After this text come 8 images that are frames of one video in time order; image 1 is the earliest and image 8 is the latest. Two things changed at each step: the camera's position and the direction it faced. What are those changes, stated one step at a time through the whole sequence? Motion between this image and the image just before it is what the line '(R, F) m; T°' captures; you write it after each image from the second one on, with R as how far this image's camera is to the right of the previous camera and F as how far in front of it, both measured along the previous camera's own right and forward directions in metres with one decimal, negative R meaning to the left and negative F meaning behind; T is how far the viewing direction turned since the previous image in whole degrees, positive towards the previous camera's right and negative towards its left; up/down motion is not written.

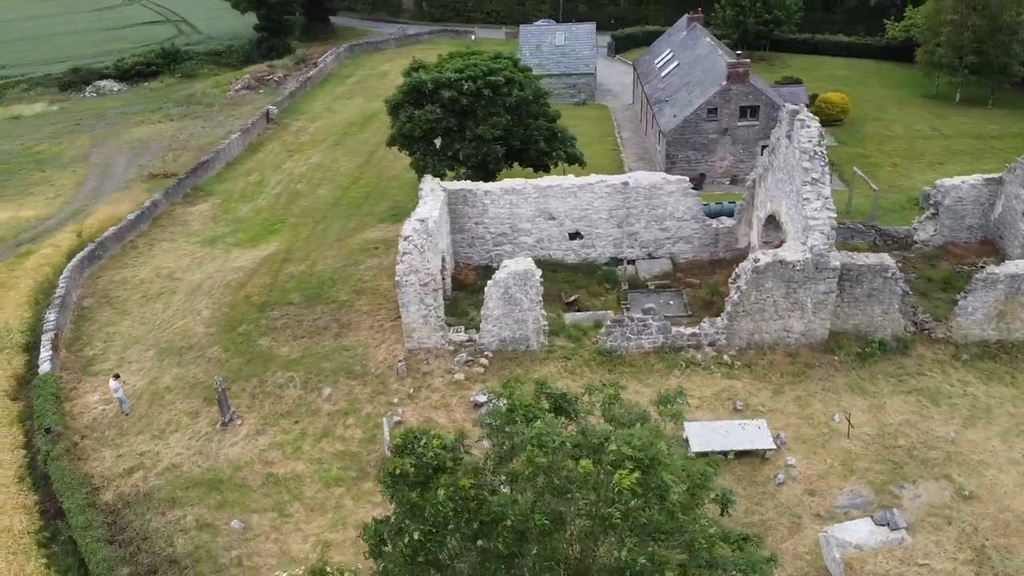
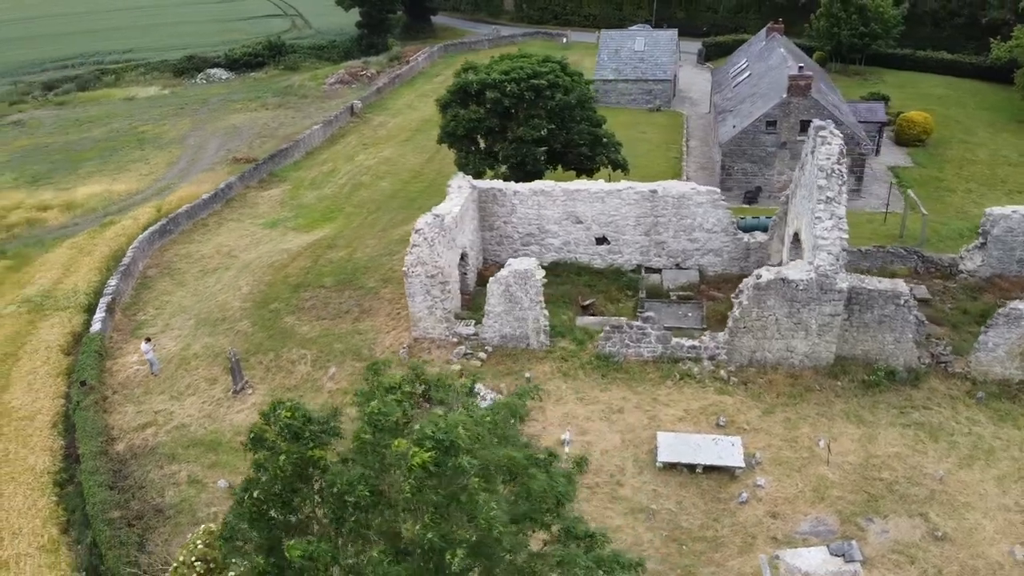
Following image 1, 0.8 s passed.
(+2.7, -0.3) m; -8°
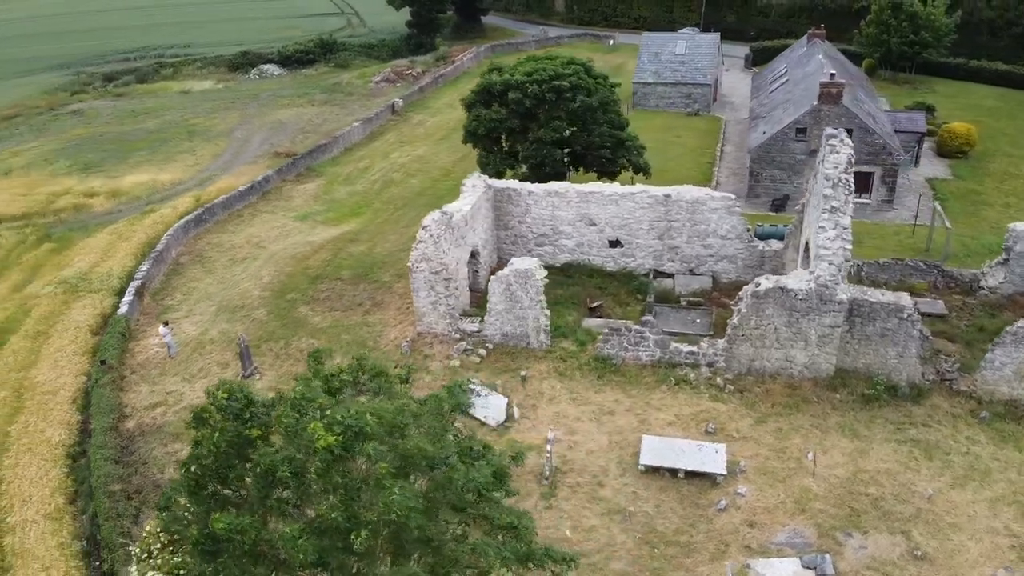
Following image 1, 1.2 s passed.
(+1.4, -0.2) m; -4°
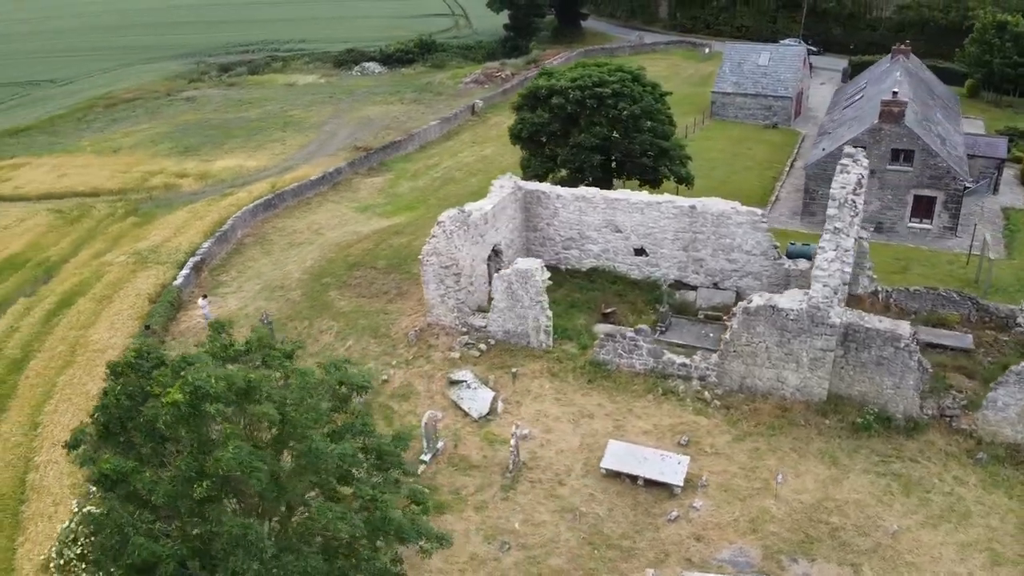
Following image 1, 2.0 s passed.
(+2.9, -0.3) m; -8°
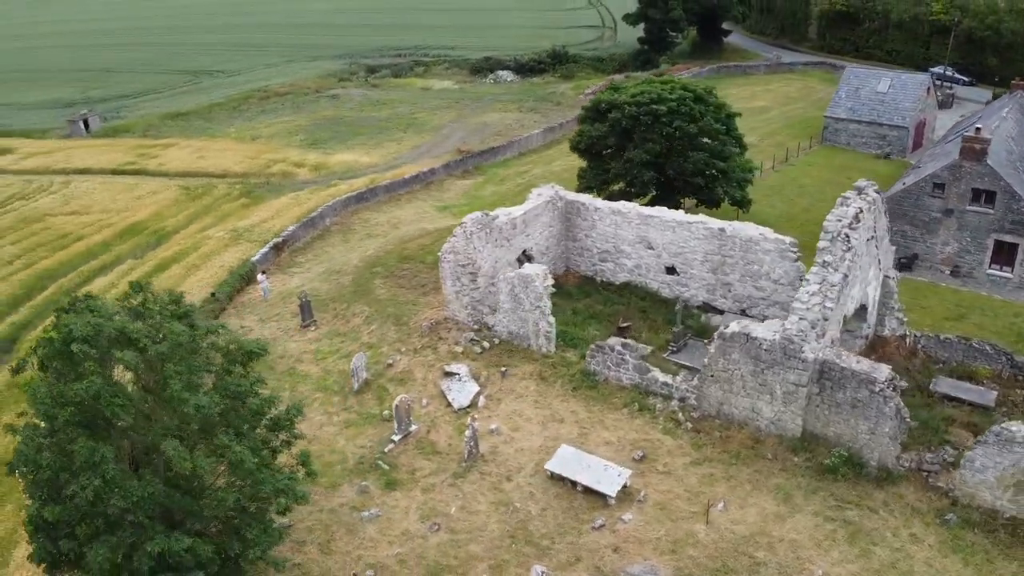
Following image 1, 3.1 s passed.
(+4.2, -0.4) m; -12°
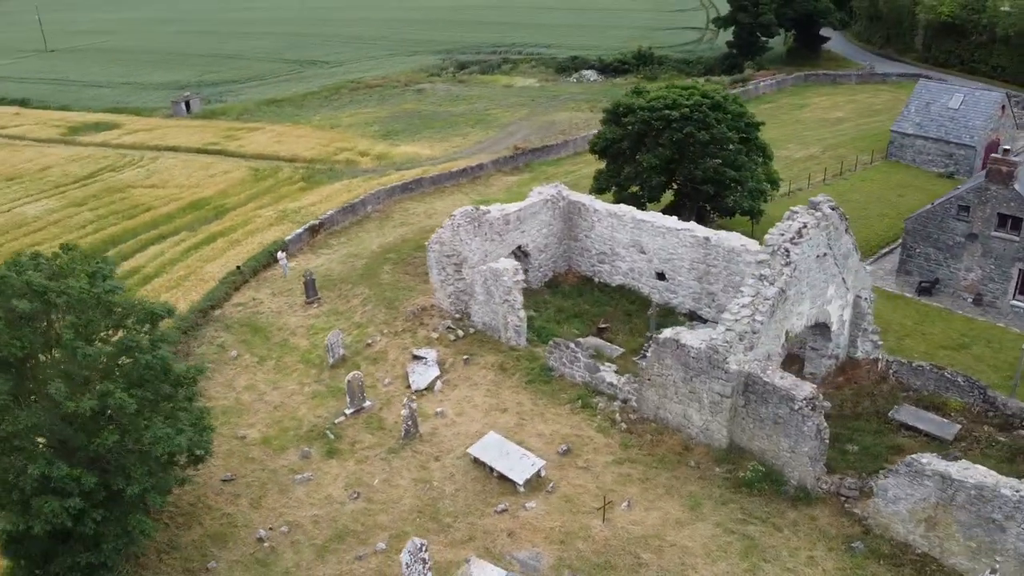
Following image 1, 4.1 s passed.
(+4.1, -0.5) m; -9°
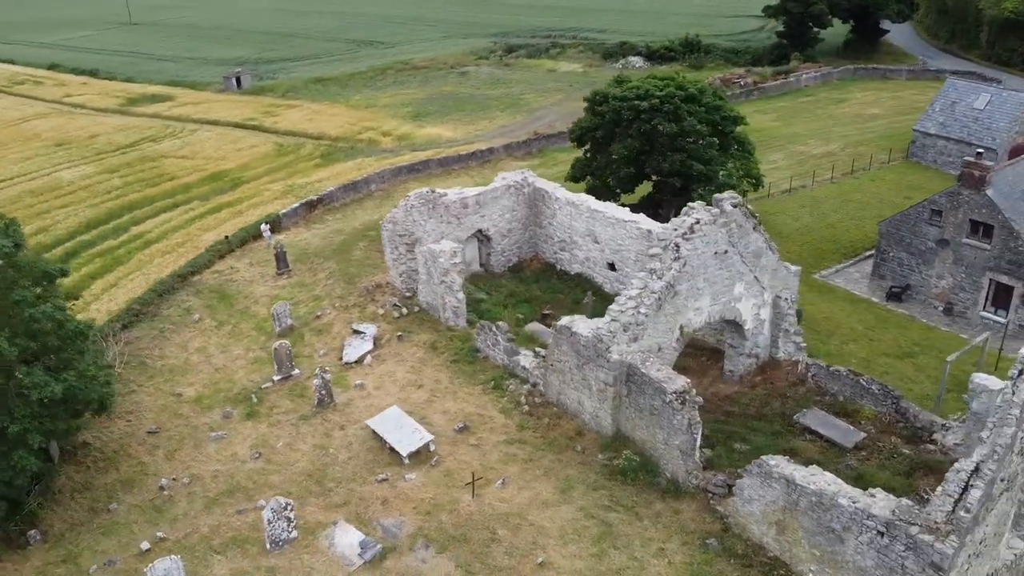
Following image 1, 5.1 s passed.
(+4.2, -0.3) m; -6°
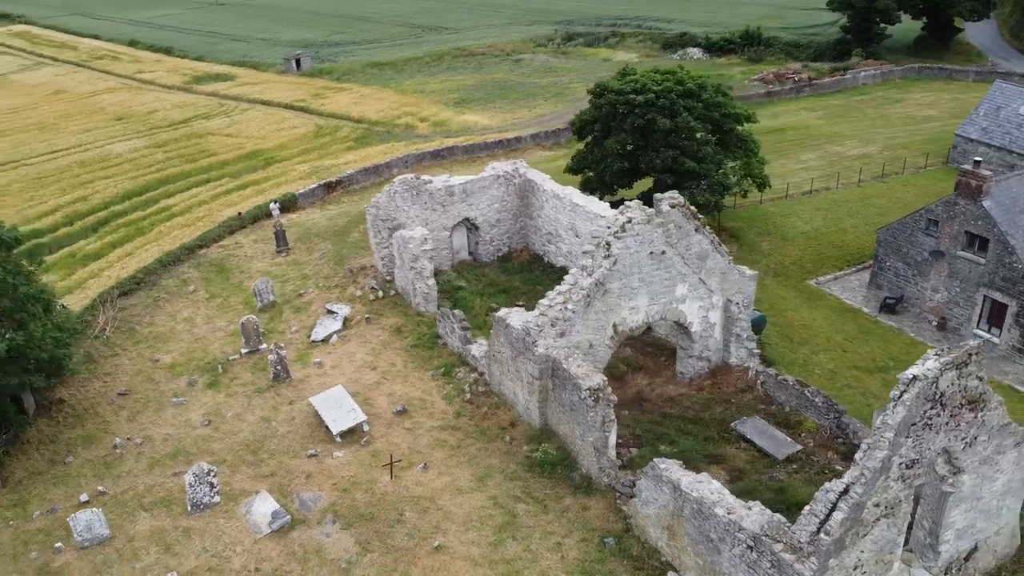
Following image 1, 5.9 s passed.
(+3.4, -0.1) m; -6°
